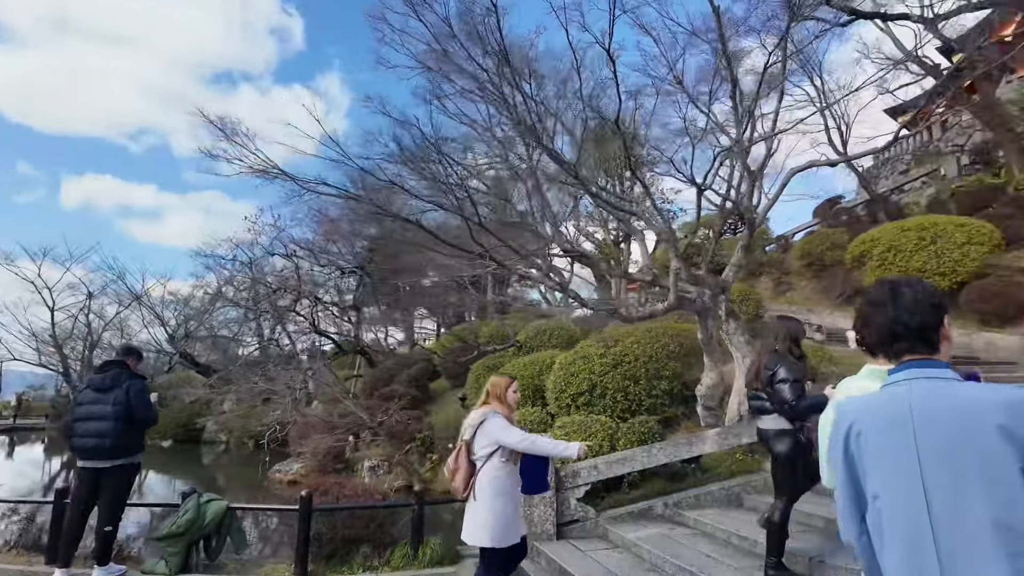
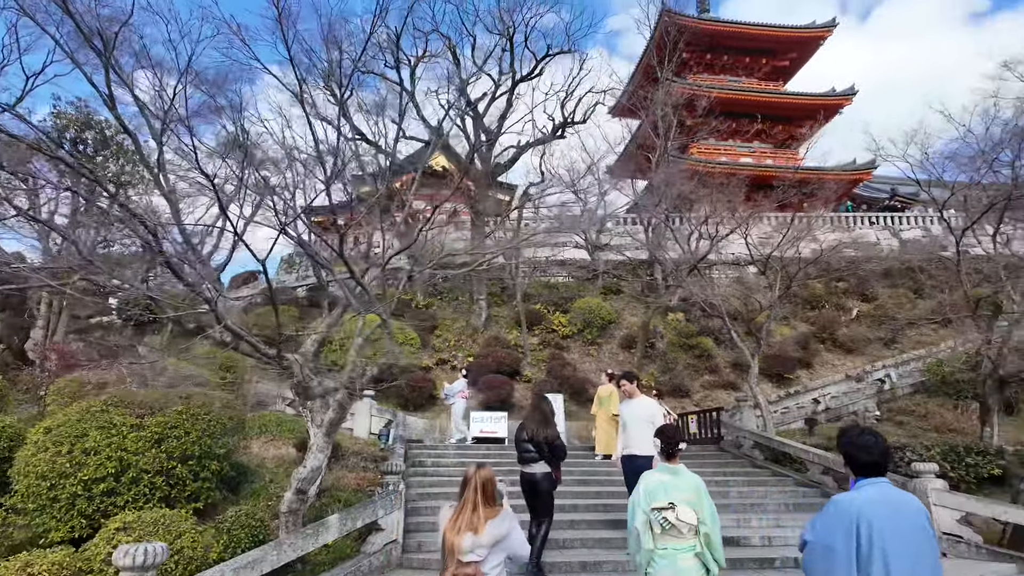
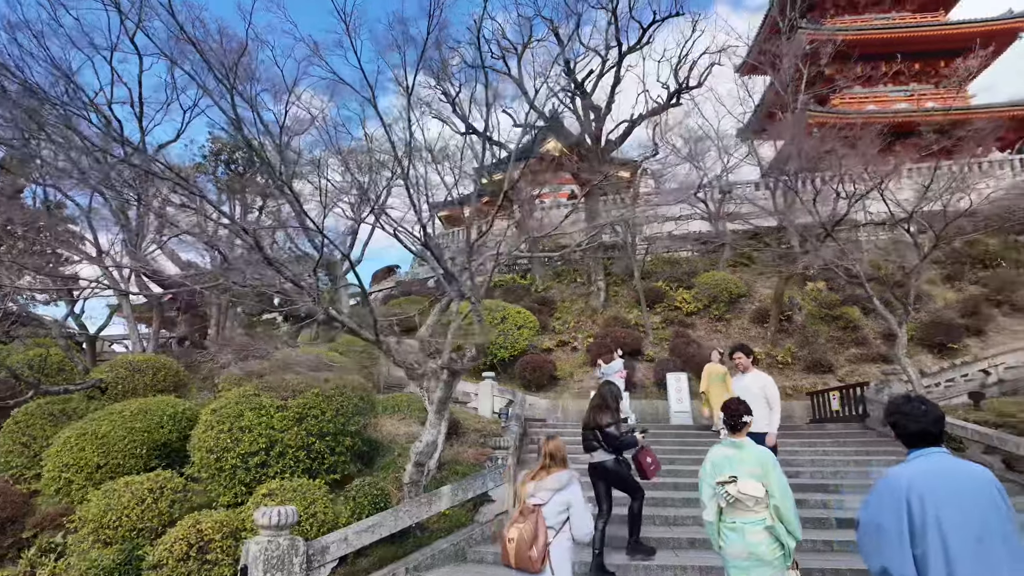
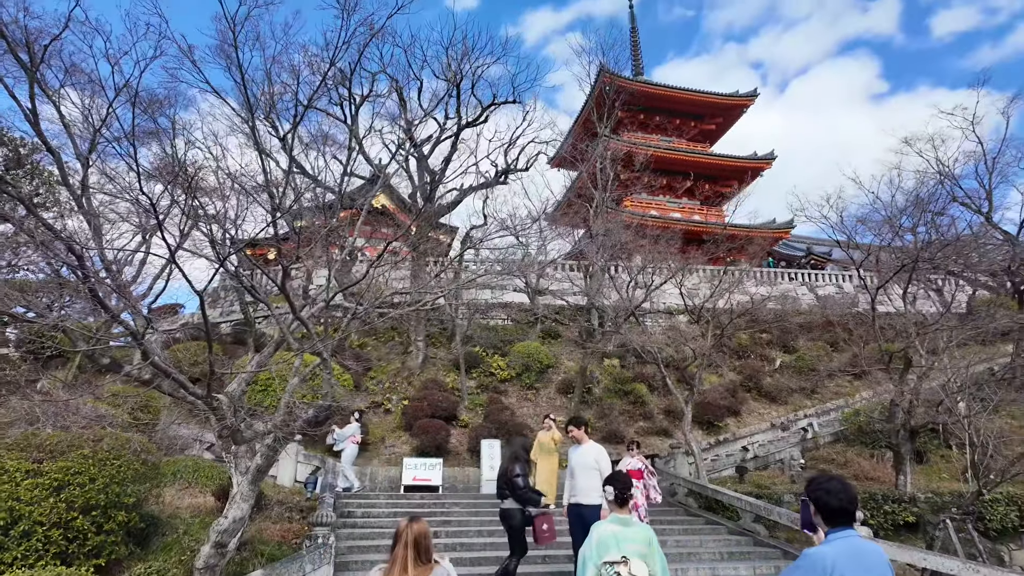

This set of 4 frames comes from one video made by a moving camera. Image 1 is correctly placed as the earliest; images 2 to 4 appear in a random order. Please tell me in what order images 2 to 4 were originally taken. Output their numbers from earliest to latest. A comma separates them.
3, 2, 4
